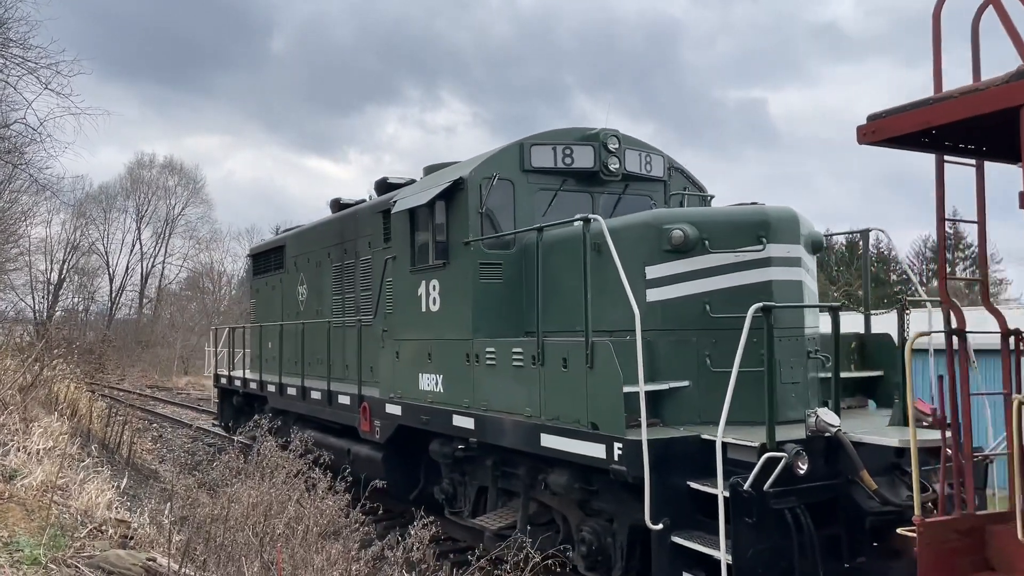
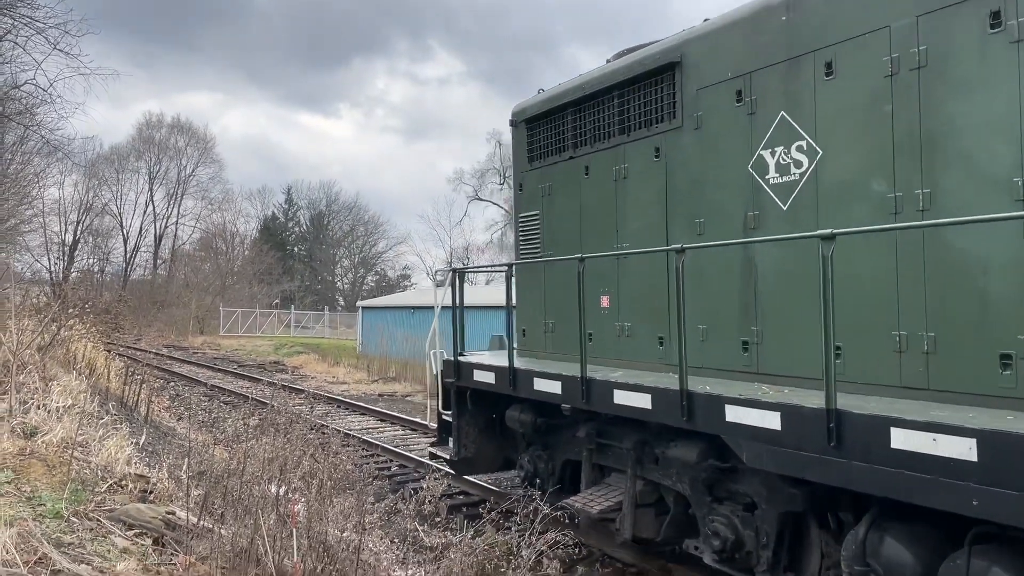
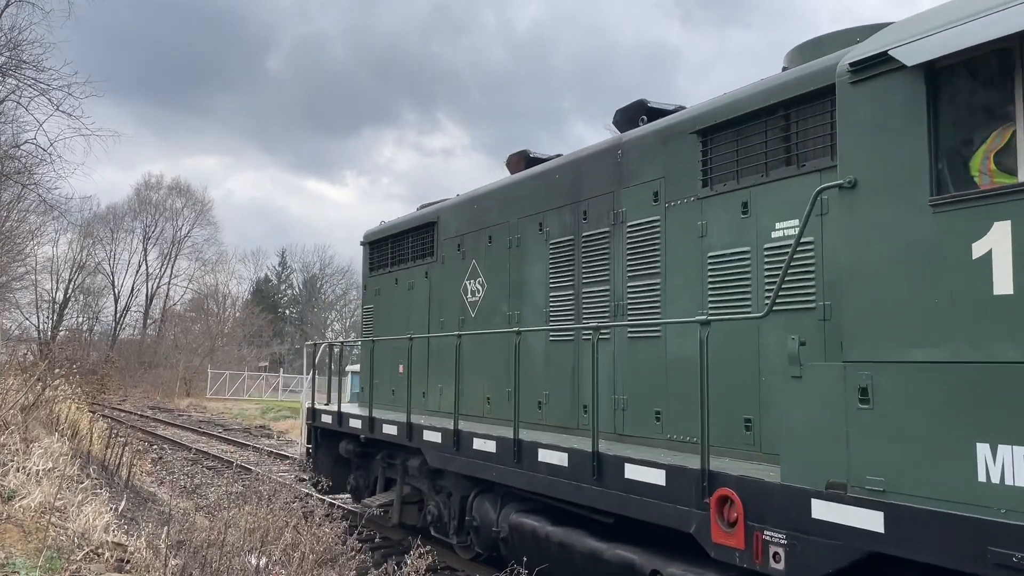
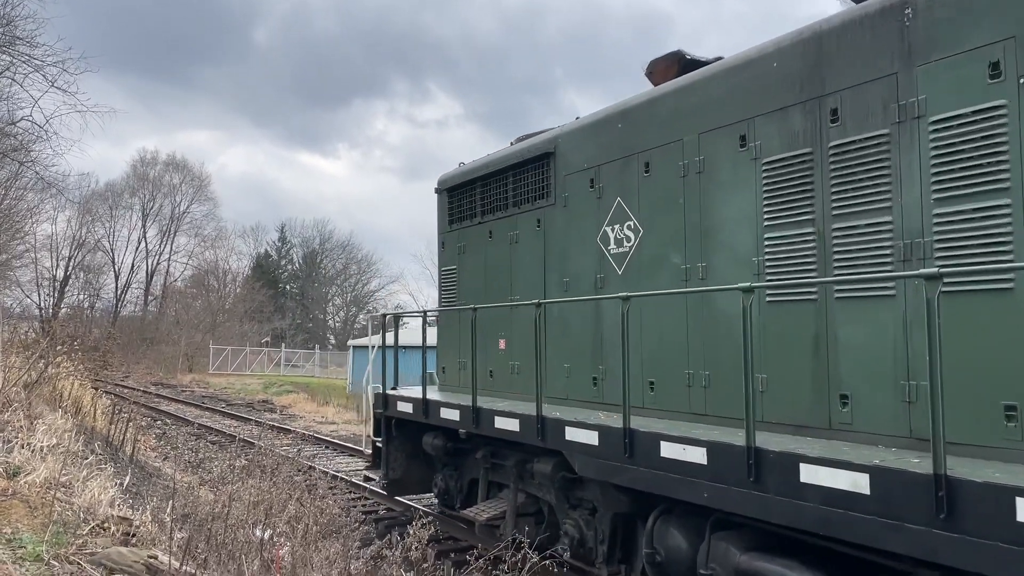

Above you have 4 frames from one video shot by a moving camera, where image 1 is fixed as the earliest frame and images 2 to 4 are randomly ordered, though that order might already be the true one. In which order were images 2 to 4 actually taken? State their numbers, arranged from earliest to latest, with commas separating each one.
3, 4, 2
